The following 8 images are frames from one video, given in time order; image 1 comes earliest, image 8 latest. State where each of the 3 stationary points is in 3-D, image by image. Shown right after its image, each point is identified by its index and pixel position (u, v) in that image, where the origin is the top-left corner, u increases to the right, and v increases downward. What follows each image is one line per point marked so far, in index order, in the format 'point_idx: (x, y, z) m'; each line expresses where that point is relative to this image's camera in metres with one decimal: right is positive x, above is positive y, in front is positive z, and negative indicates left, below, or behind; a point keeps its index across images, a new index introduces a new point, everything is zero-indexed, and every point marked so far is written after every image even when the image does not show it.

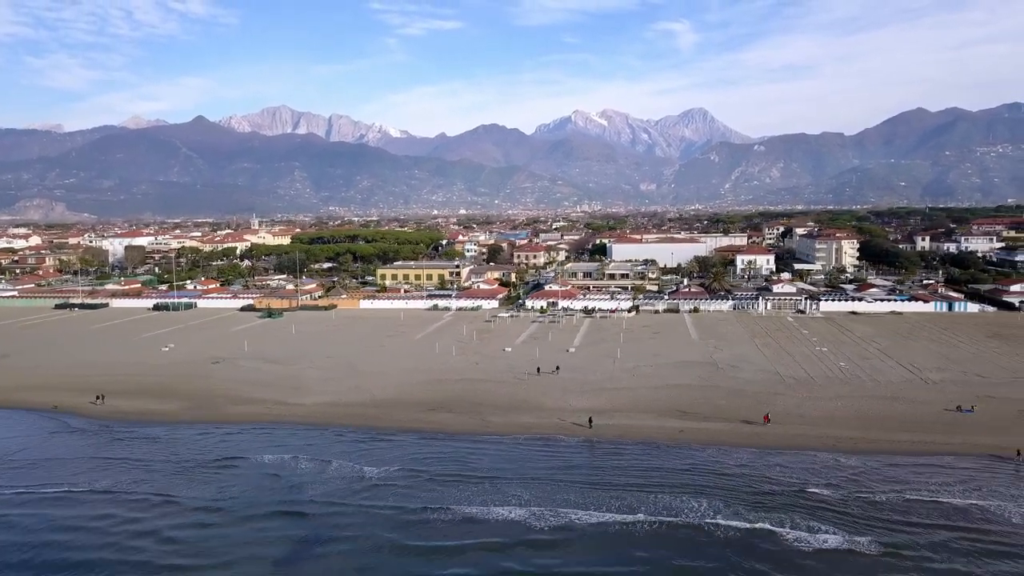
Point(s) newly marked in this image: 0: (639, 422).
0: (+3.0, -3.3, +19.5) m
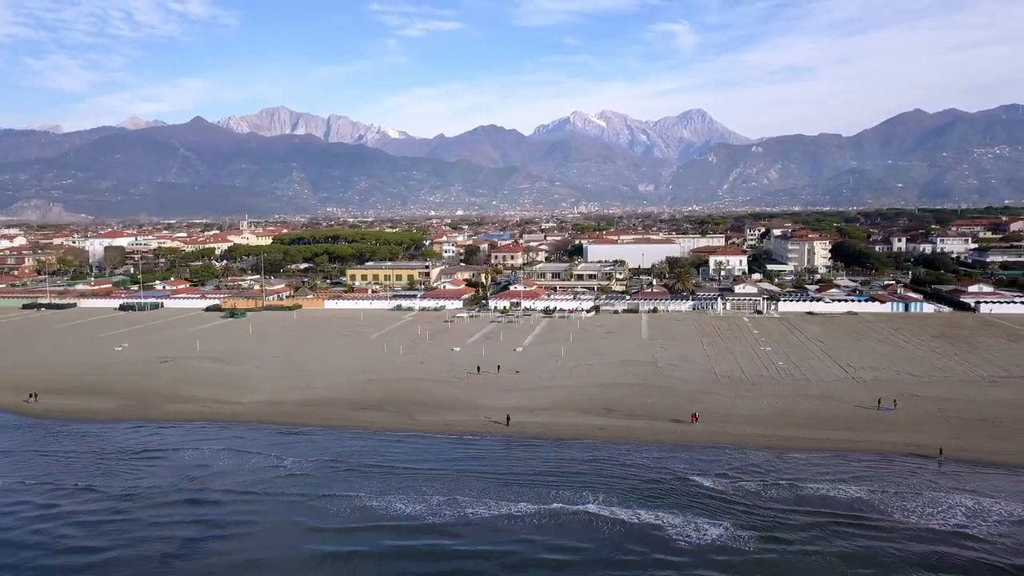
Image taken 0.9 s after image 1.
0: (+1.1, -3.3, +19.8) m
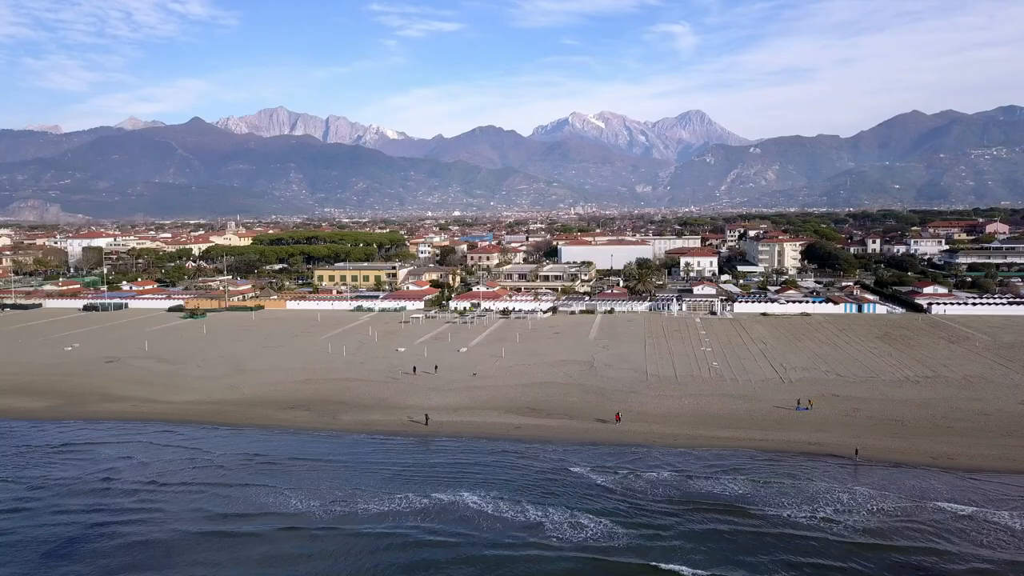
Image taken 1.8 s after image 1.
0: (-0.9, -3.4, +20.2) m
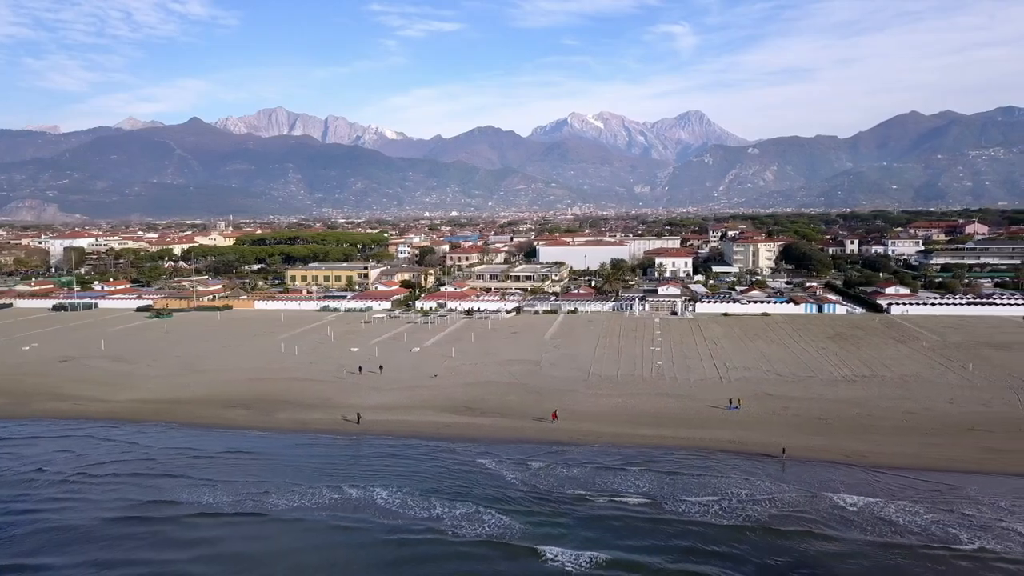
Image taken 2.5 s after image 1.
0: (-2.6, -3.4, +20.5) m
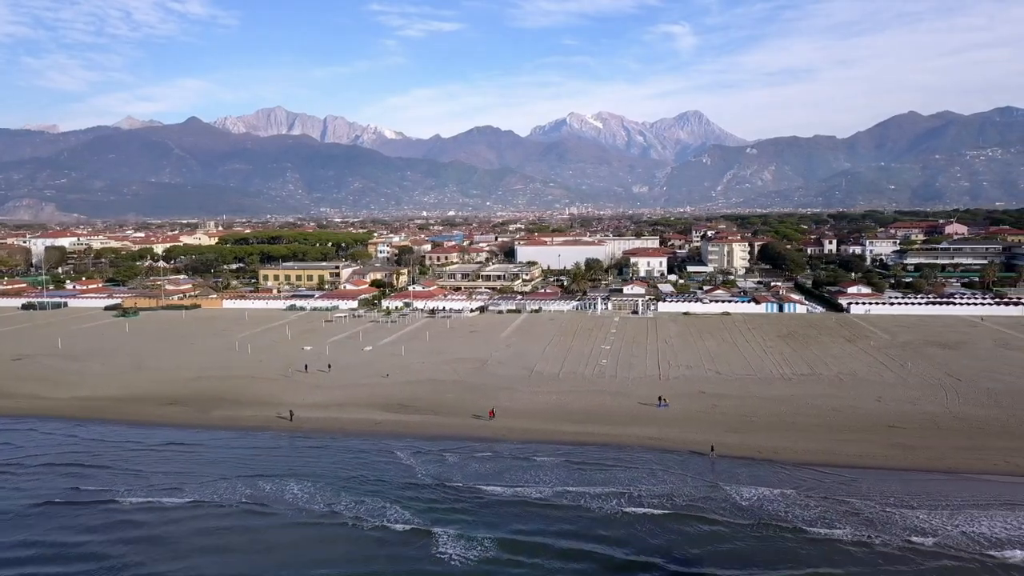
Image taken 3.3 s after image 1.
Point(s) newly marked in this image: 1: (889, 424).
0: (-4.4, -3.3, +20.7) m
1: (+9.1, -3.3, +19.3) m
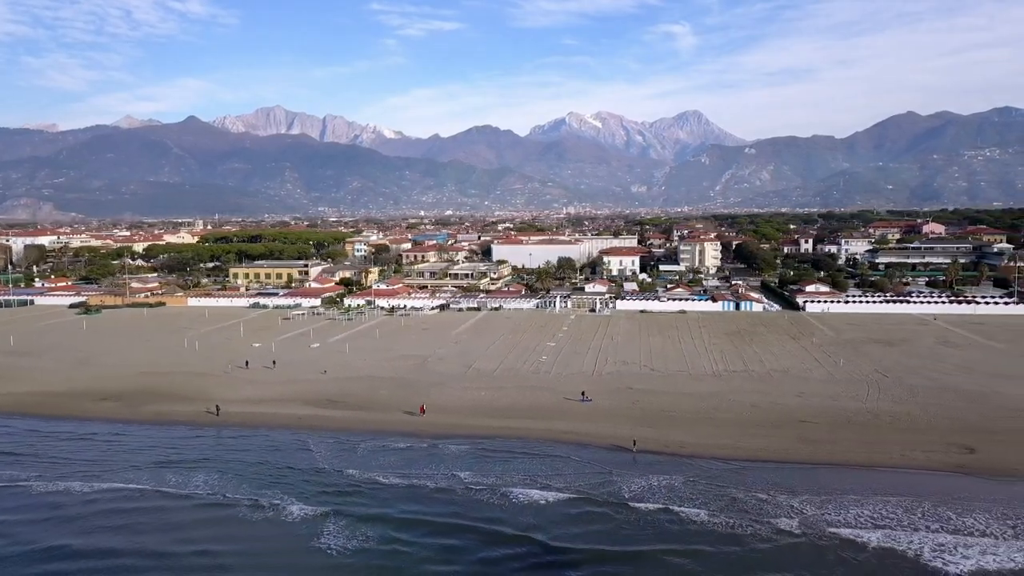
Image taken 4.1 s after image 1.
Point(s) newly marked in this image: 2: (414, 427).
0: (-6.4, -3.2, +21.0) m
1: (+7.1, -3.2, +19.6) m
2: (-2.5, -3.5, +20.0) m
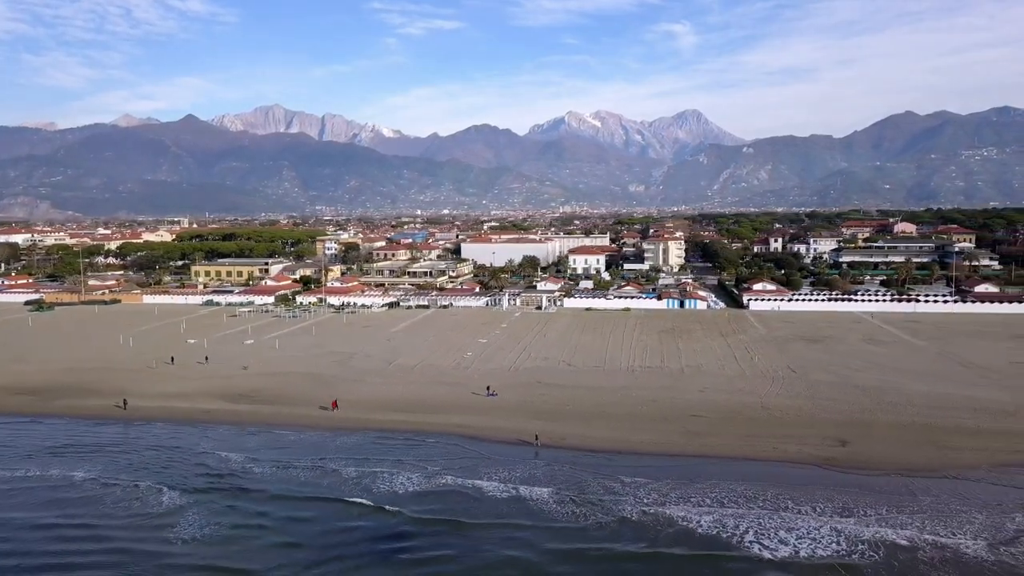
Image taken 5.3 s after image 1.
0: (-9.0, -3.1, +21.4) m
1: (+4.5, -3.1, +20.0) m
2: (-5.0, -3.4, +20.4) m
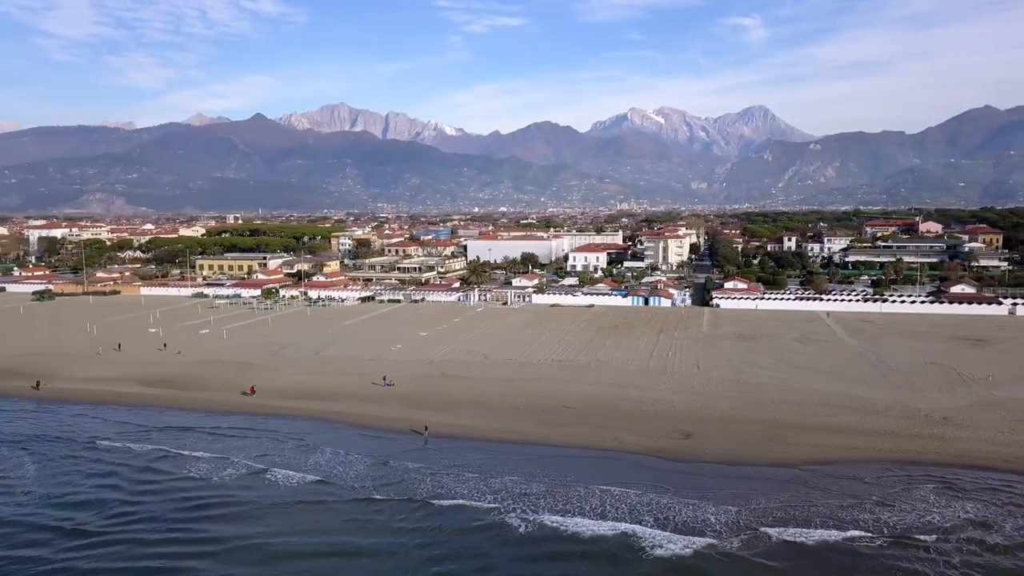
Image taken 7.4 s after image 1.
0: (-12.0, -2.9, +23.1) m
1: (+1.4, -3.0, +20.6) m
2: (-8.1, -3.2, +21.7) m
